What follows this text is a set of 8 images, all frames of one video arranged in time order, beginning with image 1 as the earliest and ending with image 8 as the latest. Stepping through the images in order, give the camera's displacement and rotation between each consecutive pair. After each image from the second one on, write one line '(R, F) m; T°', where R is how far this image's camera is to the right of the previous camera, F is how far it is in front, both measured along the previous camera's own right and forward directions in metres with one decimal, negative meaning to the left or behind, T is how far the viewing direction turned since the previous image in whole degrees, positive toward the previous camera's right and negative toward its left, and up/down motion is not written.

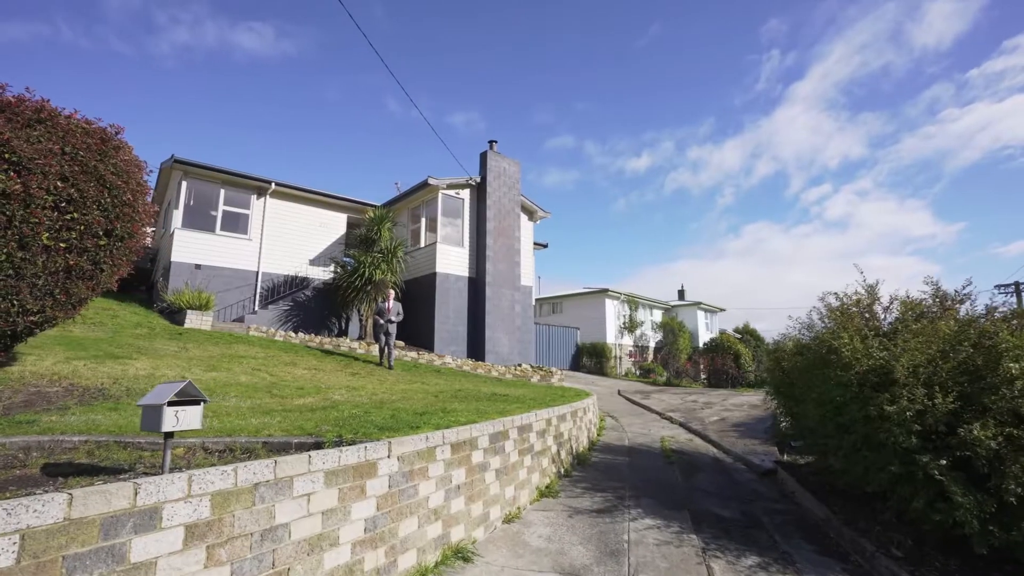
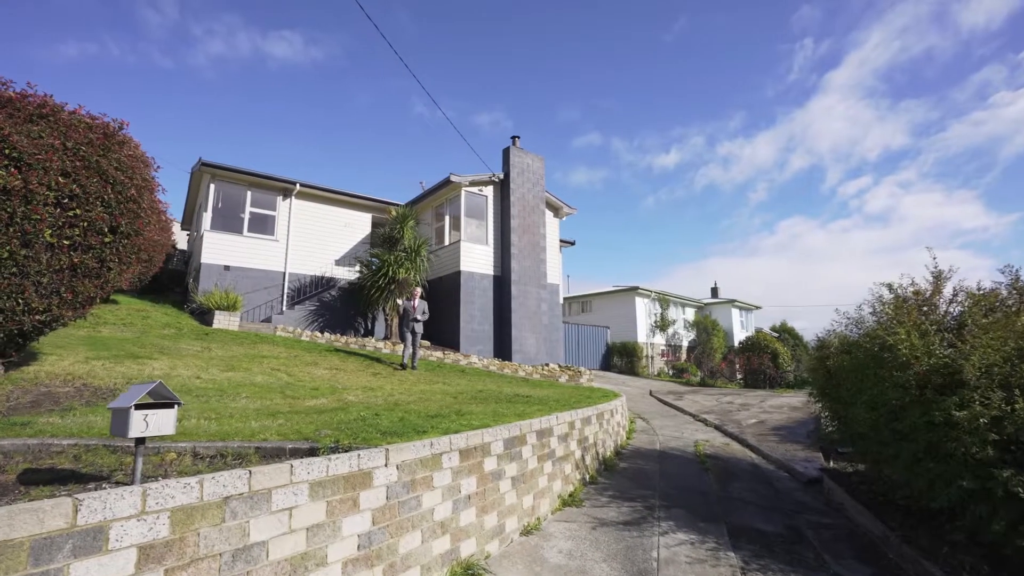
(+0.1, +0.3) m; -3°
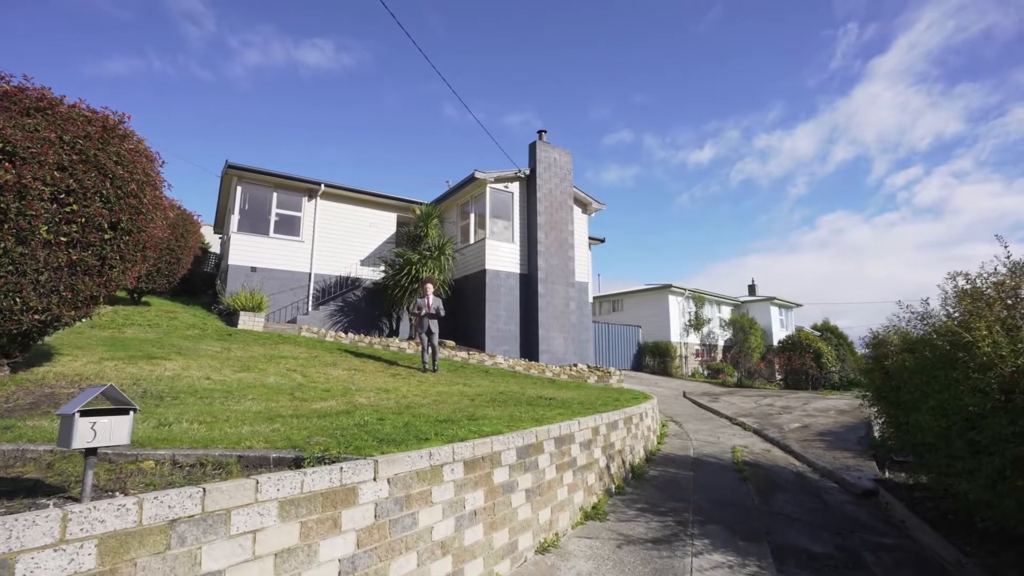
(+0.1, +0.4) m; -4°
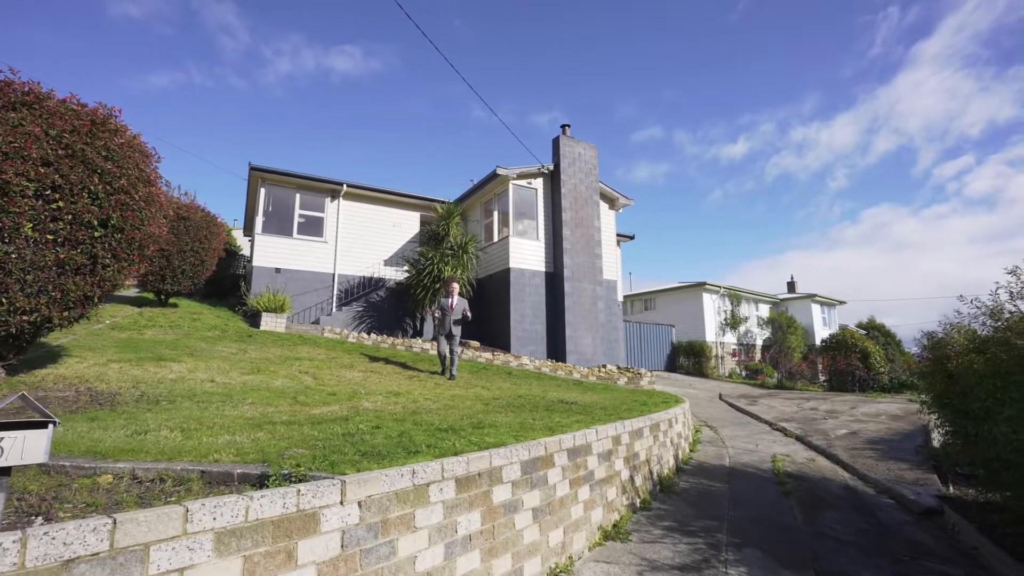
(+0.2, +0.4) m; -4°
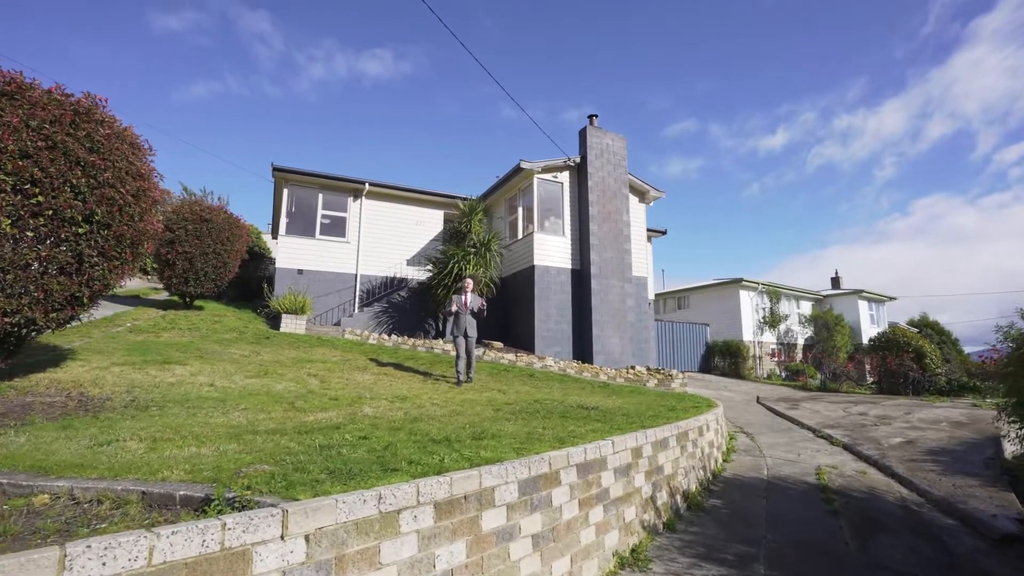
(+0.2, +0.4) m; -4°
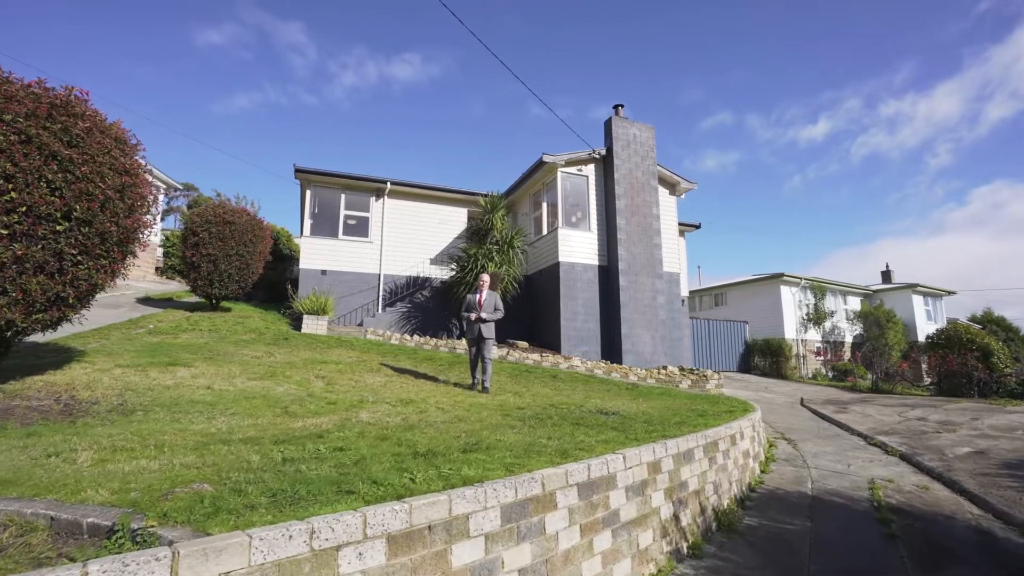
(+0.3, +0.5) m; -4°
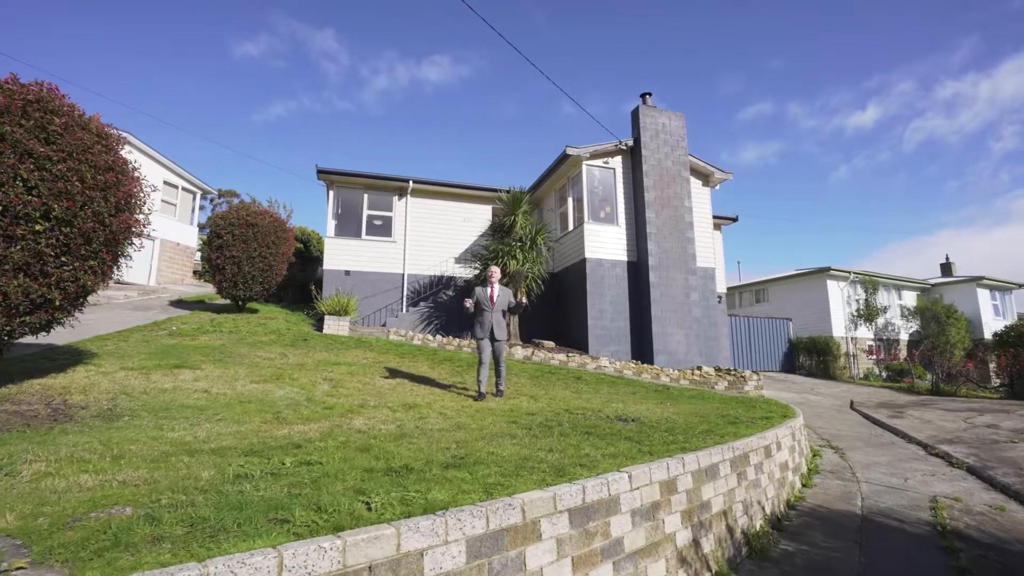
(+0.3, +0.4) m; -4°
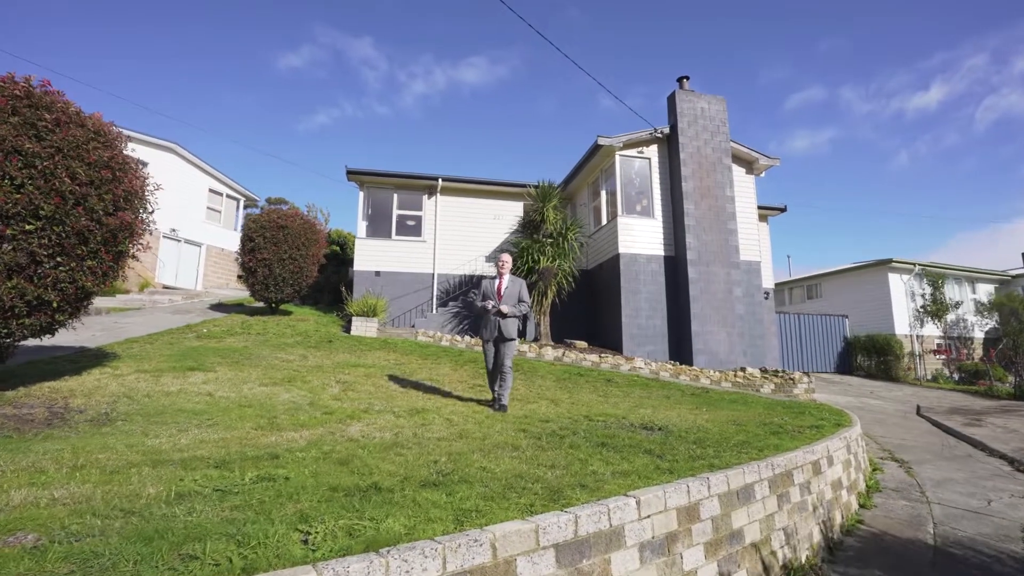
(+0.3, +0.4) m; -5°
